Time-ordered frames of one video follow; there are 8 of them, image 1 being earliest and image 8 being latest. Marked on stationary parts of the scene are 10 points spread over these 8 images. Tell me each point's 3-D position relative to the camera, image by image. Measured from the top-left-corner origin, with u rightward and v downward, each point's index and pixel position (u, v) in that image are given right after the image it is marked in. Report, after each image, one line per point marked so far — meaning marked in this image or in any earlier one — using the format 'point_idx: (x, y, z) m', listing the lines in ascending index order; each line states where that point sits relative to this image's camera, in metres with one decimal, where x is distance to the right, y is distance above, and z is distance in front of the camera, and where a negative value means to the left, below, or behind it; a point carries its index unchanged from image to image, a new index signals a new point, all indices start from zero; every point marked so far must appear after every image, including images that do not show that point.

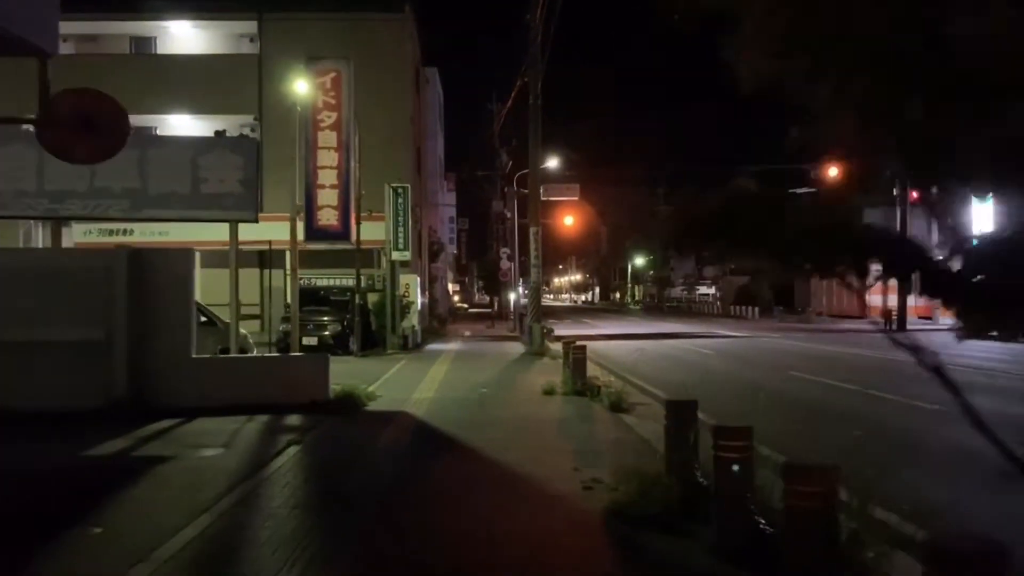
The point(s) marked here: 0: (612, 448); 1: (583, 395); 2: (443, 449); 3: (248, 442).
0: (+1.2, -1.9, +10.6) m
1: (+1.3, -1.9, +15.6) m
2: (-0.9, -2.0, +10.7) m
3: (-3.3, -1.9, +10.7) m
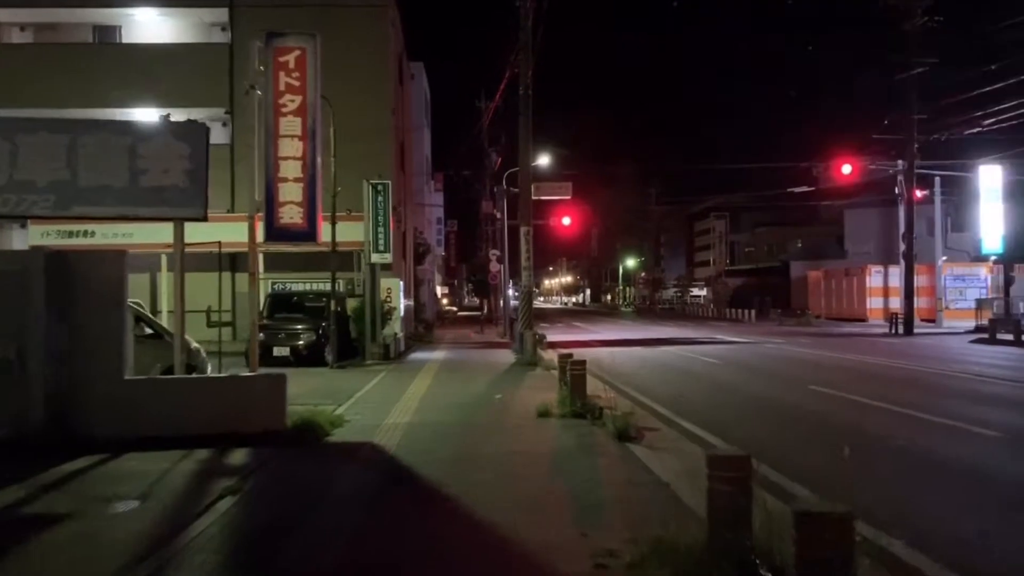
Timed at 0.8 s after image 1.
0: (+1.1, -2.0, +8.6) m
1: (+1.1, -2.0, +13.5) m
2: (-1.0, -2.1, +8.6) m
3: (-3.4, -2.0, +8.6) m
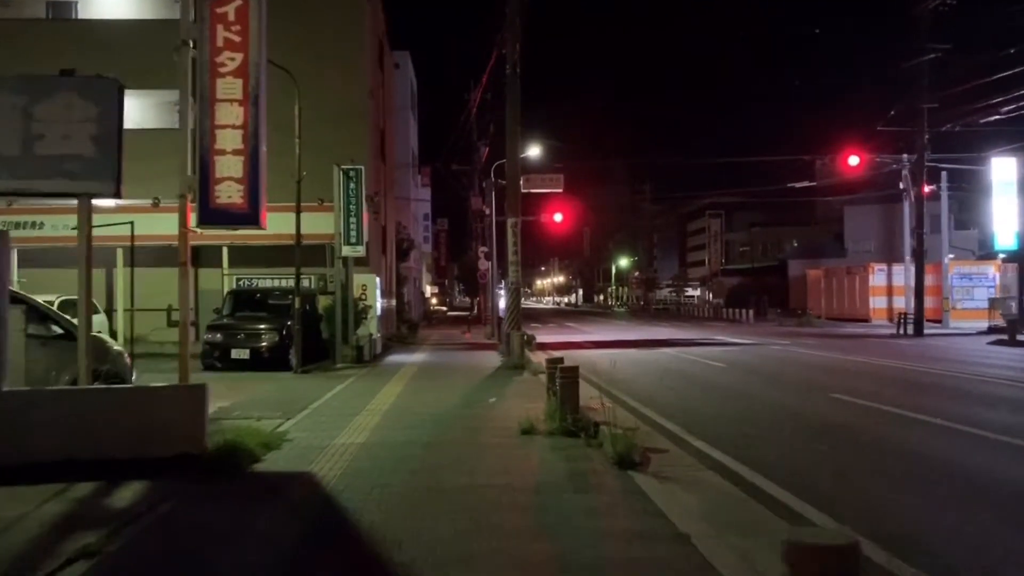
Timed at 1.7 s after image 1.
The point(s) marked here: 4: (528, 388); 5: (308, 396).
0: (+0.9, -1.9, +6.2) m
1: (+0.8, -1.9, +11.2) m
2: (-1.2, -2.0, +6.3) m
3: (-3.6, -1.9, +6.3) m
4: (+0.4, -2.1, +18.1) m
5: (-3.8, -2.0, +16.3) m
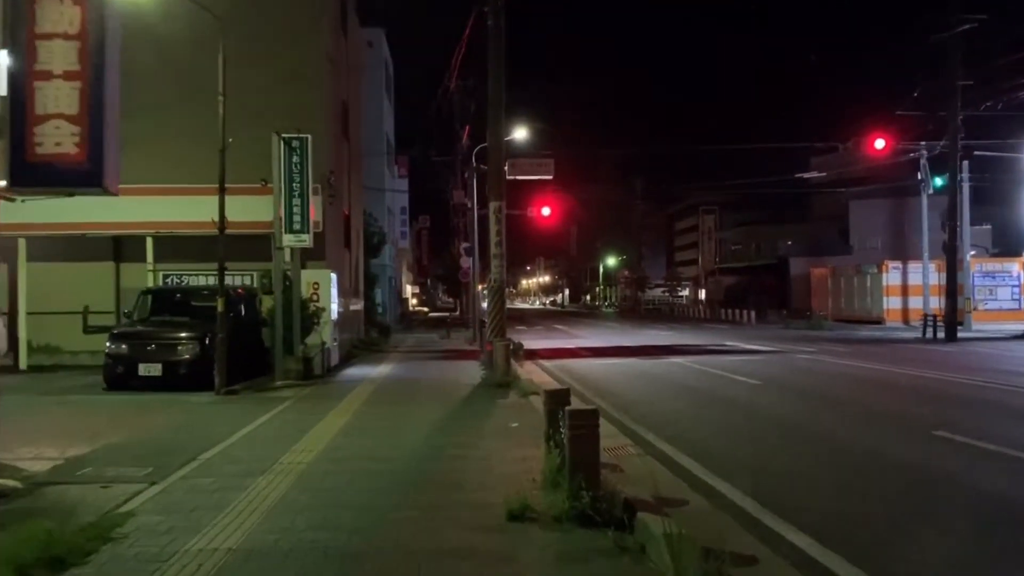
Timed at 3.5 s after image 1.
0: (+0.8, -1.9, +1.8) m
1: (+0.6, -1.9, +6.8) m
2: (-1.3, -1.9, +1.9) m
3: (-3.7, -1.9, +1.8) m
4: (+0.1, -2.1, +13.7) m
5: (-4.0, -2.0, +11.8) m
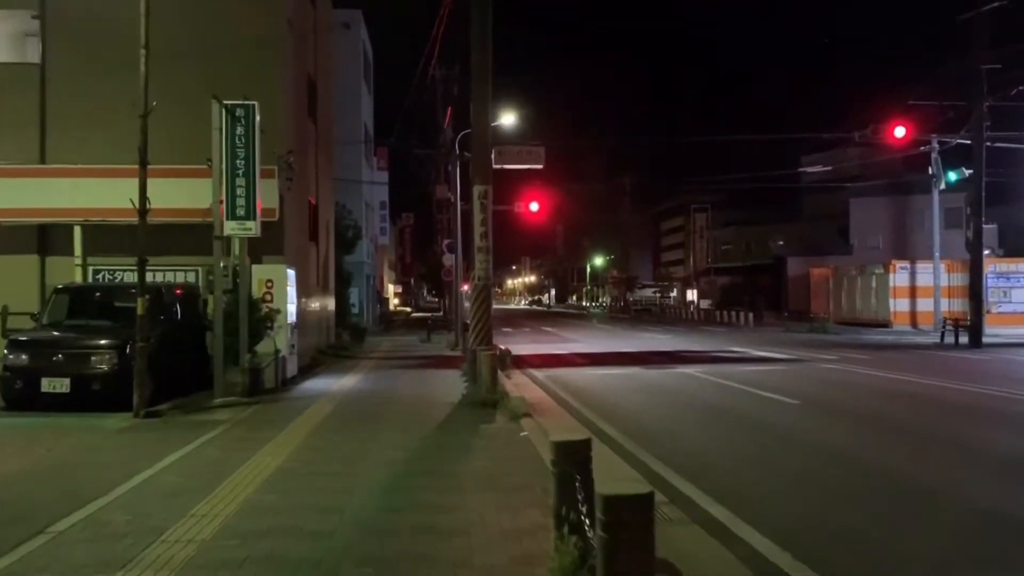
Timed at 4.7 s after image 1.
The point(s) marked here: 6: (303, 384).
0: (+0.8, -1.9, -1.2) m
1: (+0.6, -1.9, +3.8) m
2: (-1.2, -1.9, -1.2) m
3: (-3.6, -1.8, -1.3) m
4: (-0.1, -2.0, +10.7) m
5: (-4.2, -2.0, +8.7) m
6: (-4.5, -2.0, +18.6) m
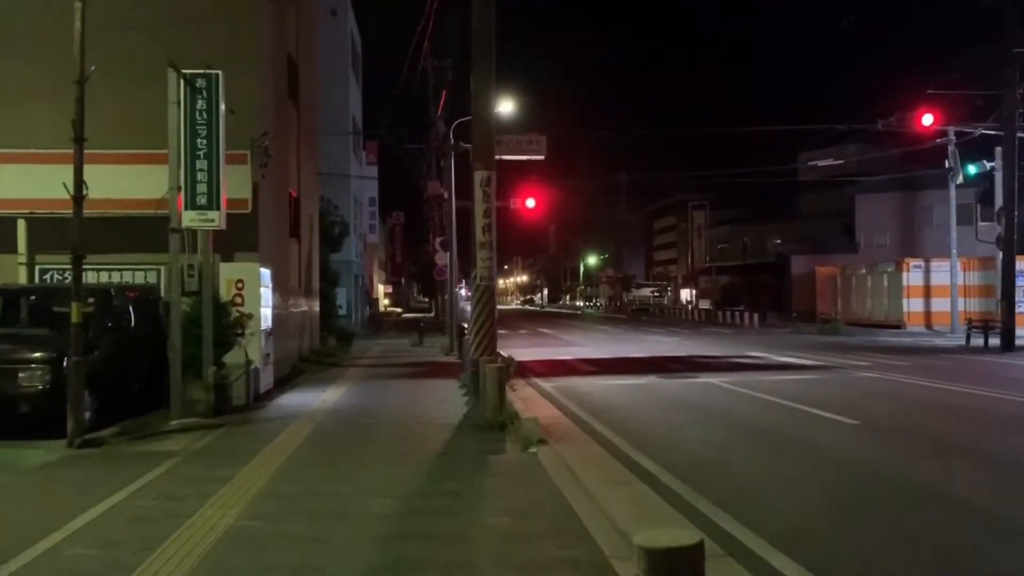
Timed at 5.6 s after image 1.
0: (+1.2, -1.9, -3.4) m
1: (+0.9, -1.9, +1.6) m
2: (-0.9, -2.0, -3.5) m
3: (-3.3, -1.9, -3.6) m
4: (+0.1, -2.1, +8.4) m
5: (-3.9, -2.0, +6.4) m
6: (-4.3, -2.1, +16.3) m
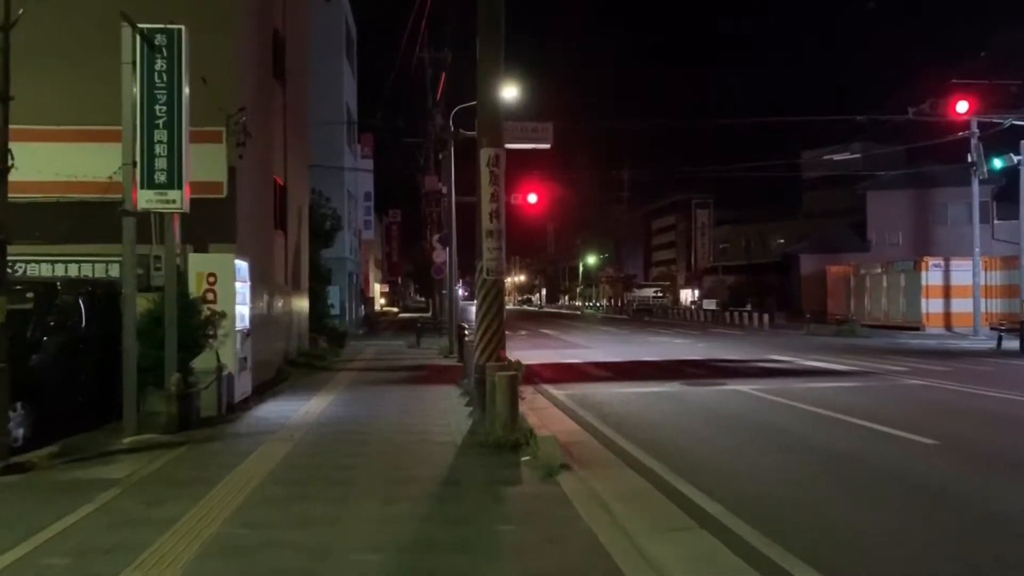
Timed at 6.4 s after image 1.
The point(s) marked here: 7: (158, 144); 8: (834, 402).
0: (+1.4, -1.8, -5.4) m
1: (+1.1, -1.8, -0.4) m
2: (-0.7, -1.9, -5.4) m
3: (-3.0, -1.8, -5.6) m
4: (+0.3, -2.0, +6.4) m
5: (-3.7, -1.9, +4.4) m
6: (-4.2, -2.0, +14.3) m
7: (-4.6, +1.9, +11.2) m
8: (+6.5, -2.3, +17.3) m
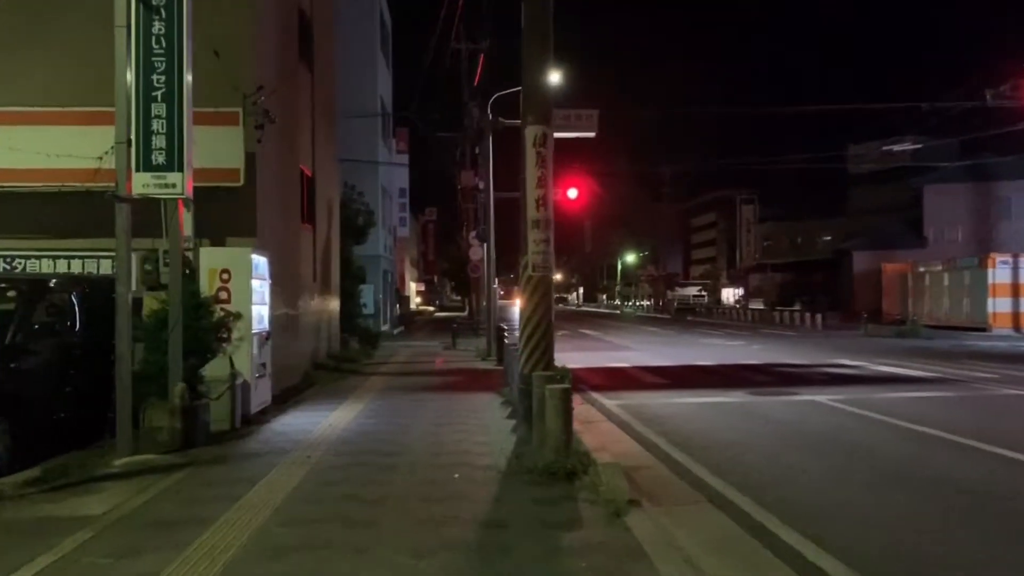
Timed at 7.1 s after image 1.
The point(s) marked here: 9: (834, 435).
0: (+1.3, -1.8, -7.1) m
1: (+1.2, -1.8, -2.1) m
2: (-0.8, -1.9, -7.0) m
3: (-3.2, -1.8, -7.1) m
4: (+0.7, -2.0, +4.7) m
5: (-3.4, -1.9, +2.9) m
6: (-3.5, -2.0, +12.8) m
7: (-4.0, +1.9, +9.7) m
8: (+7.3, -2.2, +15.4) m
9: (+4.9, -2.3, +13.4) m
